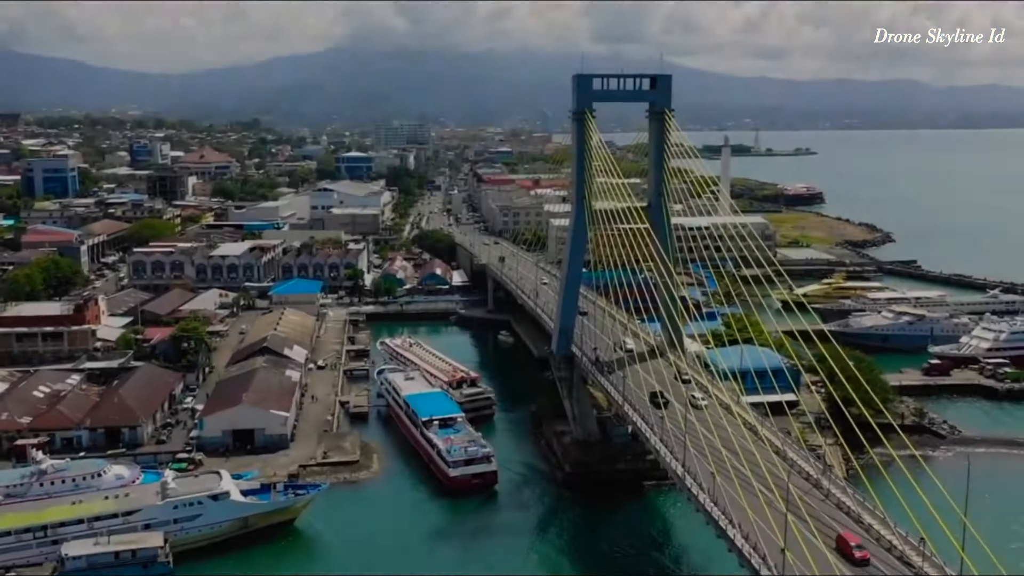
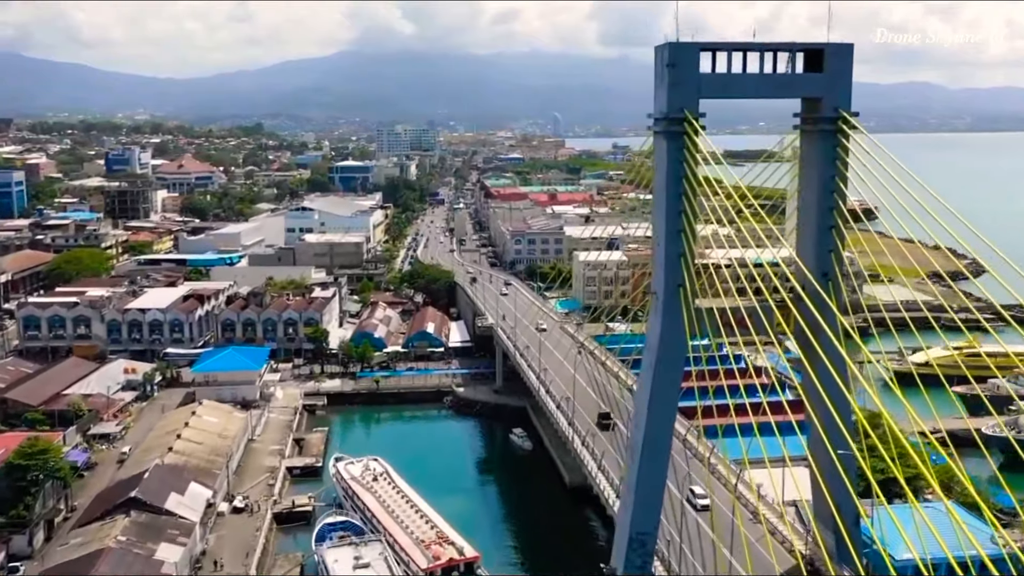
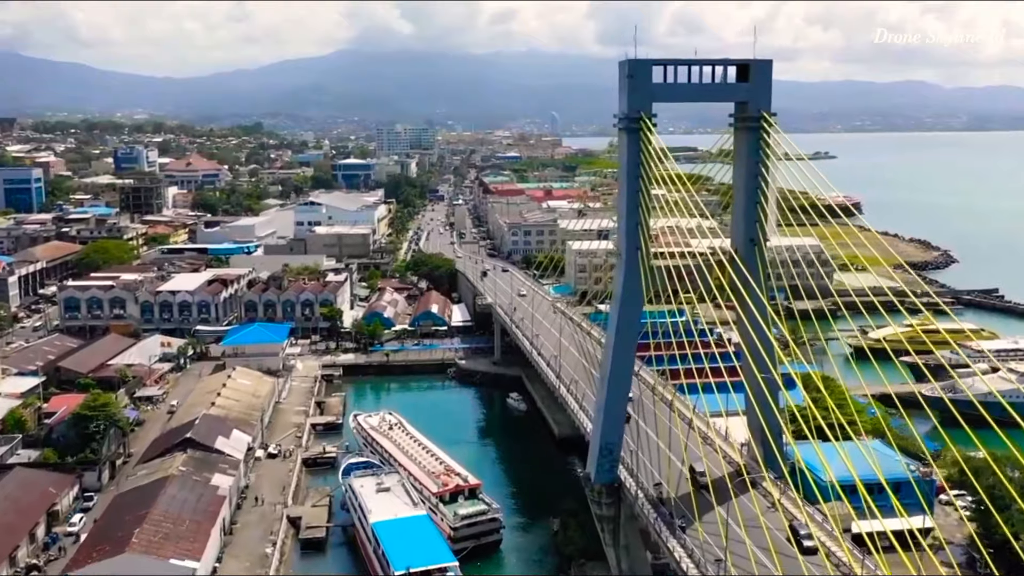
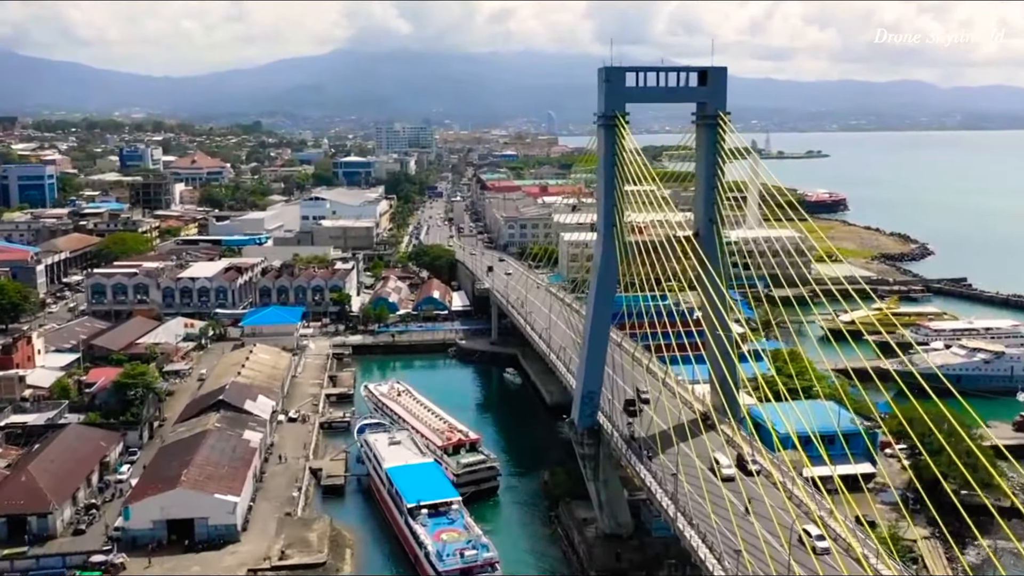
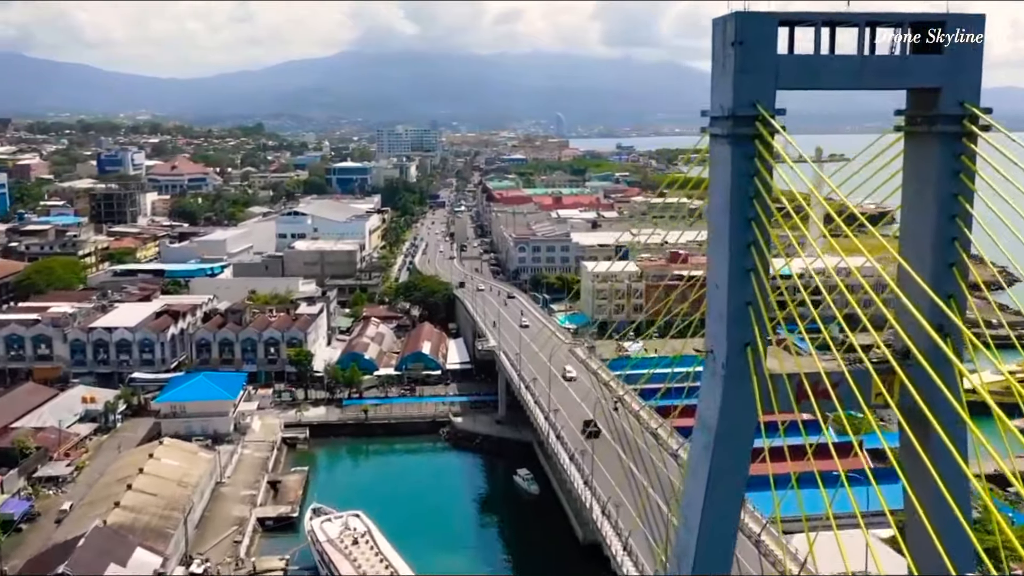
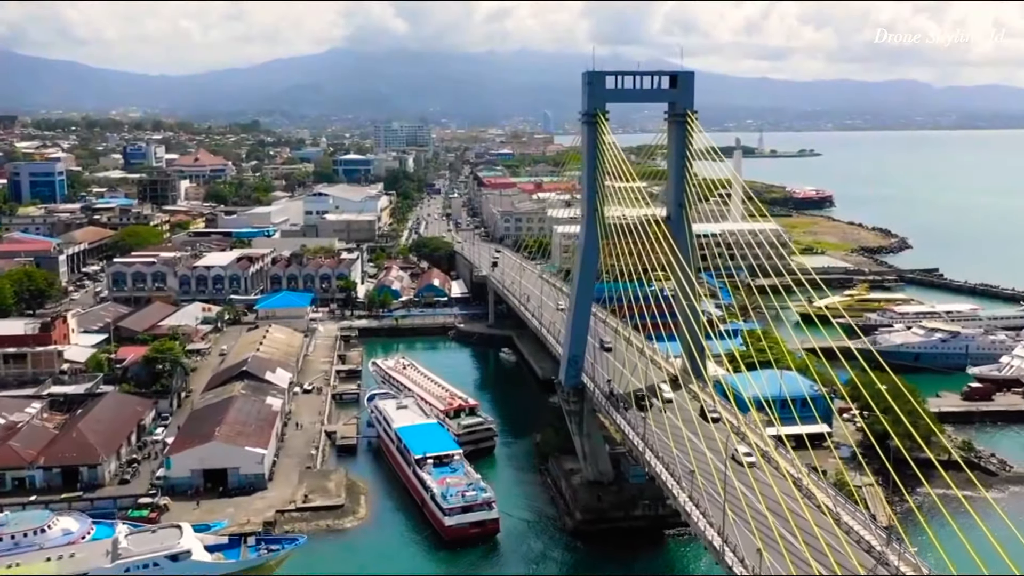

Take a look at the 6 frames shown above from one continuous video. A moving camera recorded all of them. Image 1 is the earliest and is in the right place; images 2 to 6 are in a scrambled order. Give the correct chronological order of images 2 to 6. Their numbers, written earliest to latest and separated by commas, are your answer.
6, 4, 3, 2, 5
